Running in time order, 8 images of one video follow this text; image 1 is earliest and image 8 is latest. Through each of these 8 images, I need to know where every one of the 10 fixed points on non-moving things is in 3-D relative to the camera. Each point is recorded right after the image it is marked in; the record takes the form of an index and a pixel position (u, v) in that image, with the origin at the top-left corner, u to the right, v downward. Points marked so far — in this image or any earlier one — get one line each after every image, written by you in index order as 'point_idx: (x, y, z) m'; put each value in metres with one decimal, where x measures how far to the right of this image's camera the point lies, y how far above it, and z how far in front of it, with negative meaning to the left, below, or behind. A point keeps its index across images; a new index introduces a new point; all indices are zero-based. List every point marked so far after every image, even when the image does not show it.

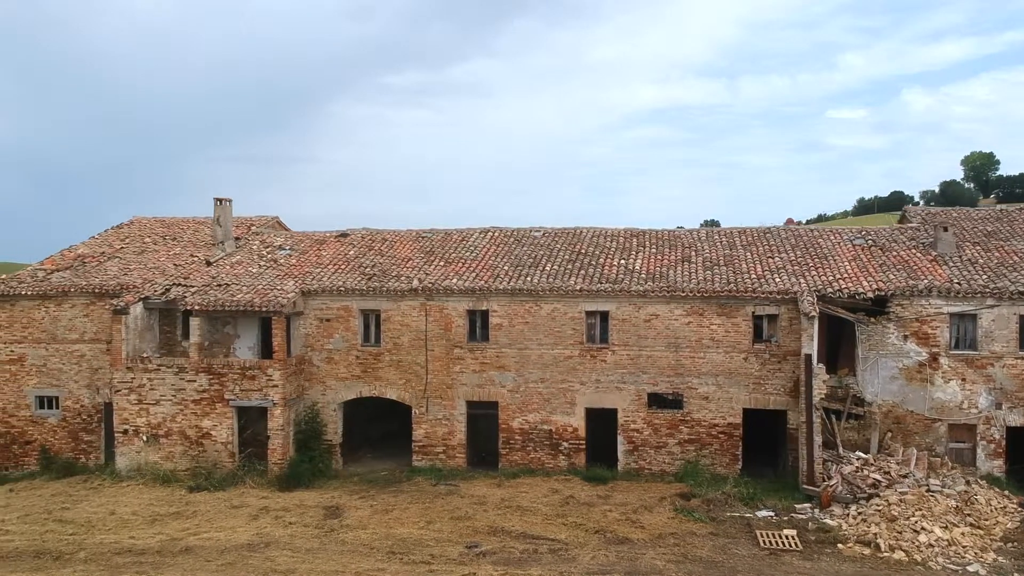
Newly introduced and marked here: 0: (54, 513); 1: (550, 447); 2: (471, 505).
0: (-10.4, -5.1, +16.5) m
1: (+0.9, -3.9, +17.9) m
2: (-0.9, -4.8, +16.1) m
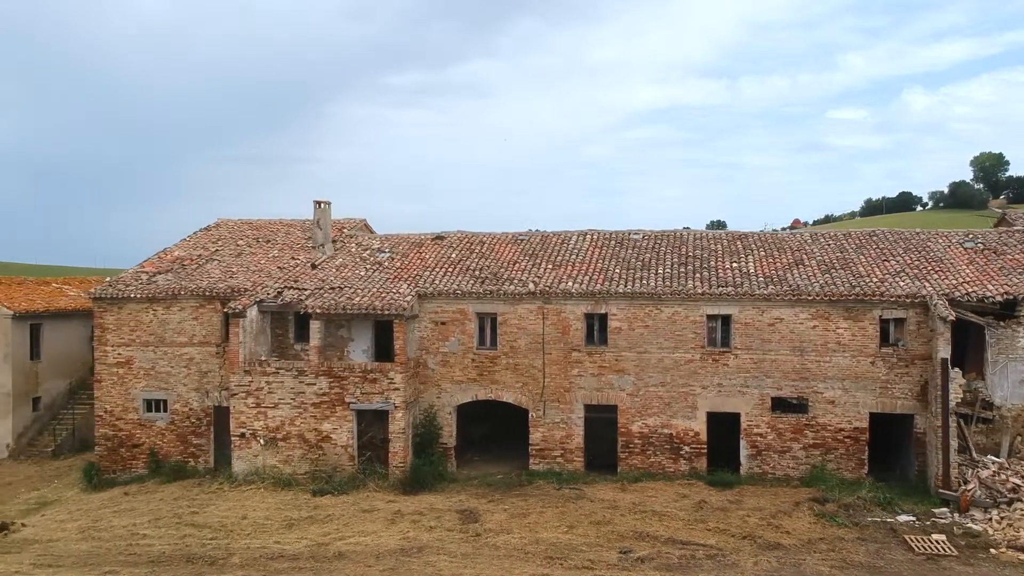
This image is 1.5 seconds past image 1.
0: (-7.4, -5.2, +16.4) m
1: (+3.9, -4.0, +17.8) m
2: (+2.1, -4.9, +16.1) m
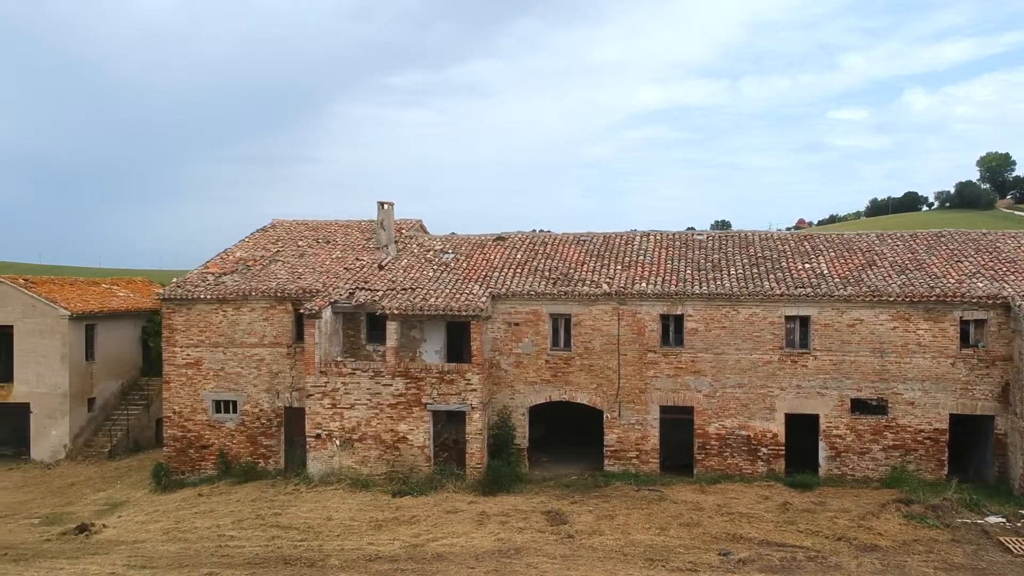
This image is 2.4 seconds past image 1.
0: (-5.5, -5.2, +16.4) m
1: (+5.8, -4.0, +17.8) m
2: (+4.0, -4.9, +16.0) m
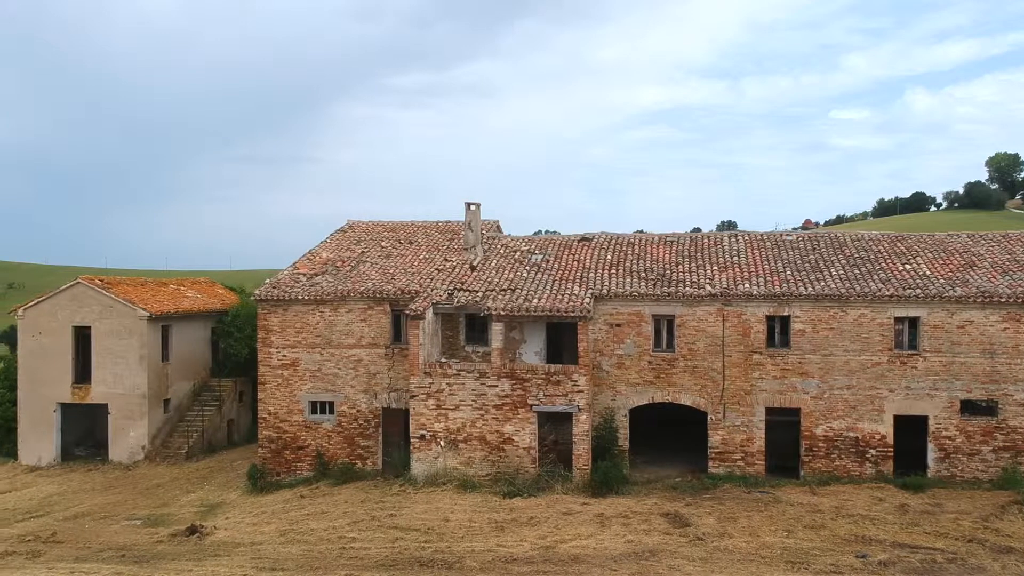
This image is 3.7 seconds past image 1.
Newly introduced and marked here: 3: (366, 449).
0: (-2.9, -5.2, +16.4) m
1: (+8.4, -4.1, +17.7) m
2: (+6.6, -5.0, +16.0) m
3: (-3.9, -4.3, +19.5) m
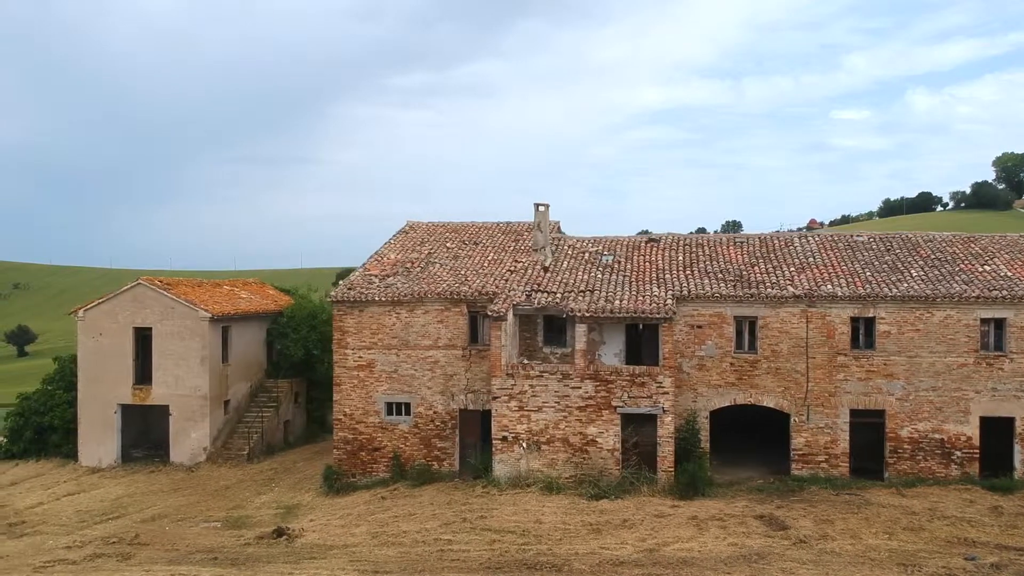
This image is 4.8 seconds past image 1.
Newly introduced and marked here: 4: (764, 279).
0: (-0.8, -5.3, +16.3) m
1: (+10.5, -4.1, +17.7) m
2: (+8.7, -5.0, +15.9) m
3: (-1.9, -4.4, +19.4) m
4: (+6.6, +0.2, +19.0) m
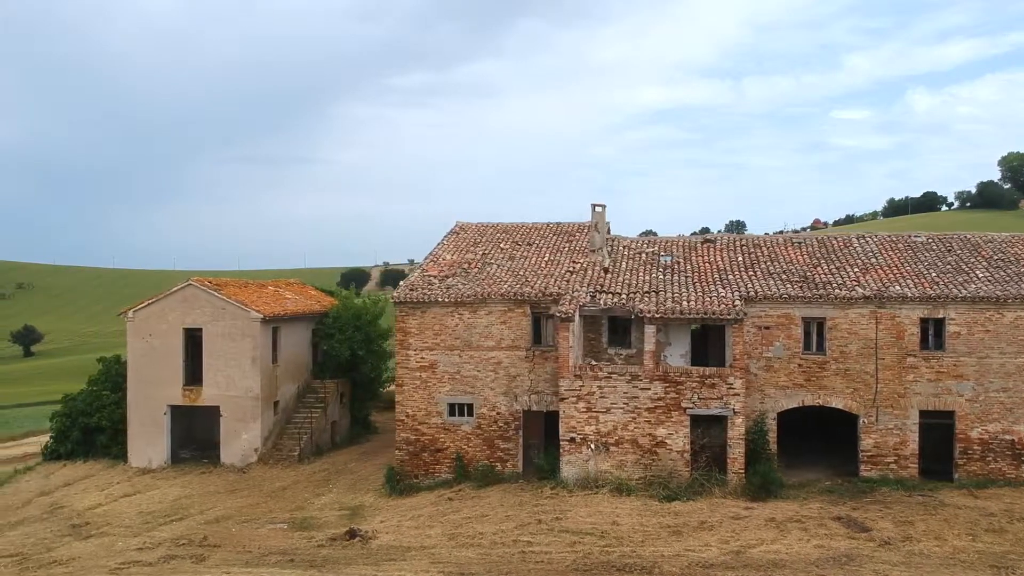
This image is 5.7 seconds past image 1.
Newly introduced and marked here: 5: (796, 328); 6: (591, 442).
0: (+0.9, -5.3, +16.3) m
1: (+12.2, -4.1, +17.7) m
2: (+10.4, -5.0, +15.9) m
3: (-0.2, -4.4, +19.4) m
4: (+8.3, +0.2, +18.9) m
5: (+7.2, -1.0, +18.3) m
6: (+2.0, -3.8, +18.0) m
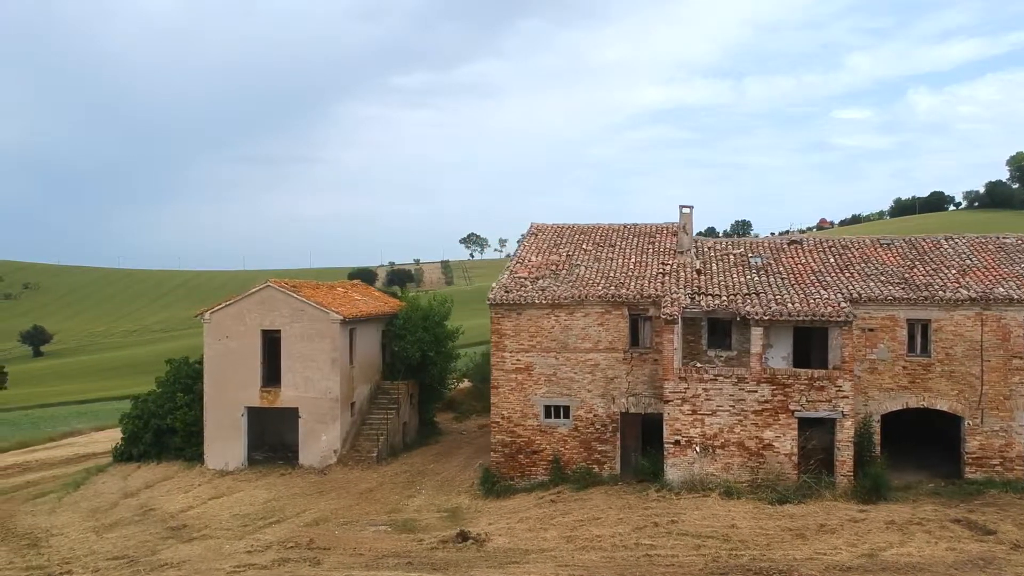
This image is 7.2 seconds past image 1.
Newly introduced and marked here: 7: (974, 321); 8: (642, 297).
0: (+3.5, -5.4, +16.3) m
1: (+14.8, -4.2, +17.6) m
2: (+13.0, -5.1, +15.9) m
3: (+2.4, -4.4, +19.4) m
4: (+10.9, +0.1, +18.9) m
5: (+9.8, -1.1, +18.3) m
6: (+4.6, -3.9, +18.0) m
7: (+11.5, -0.8, +18.0) m
8: (+3.5, -0.2, +19.2) m
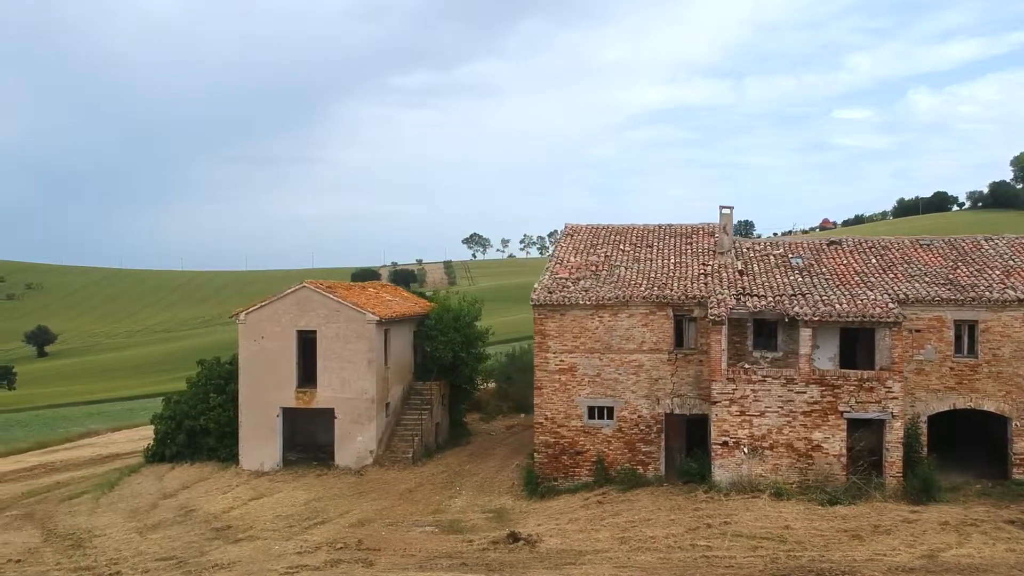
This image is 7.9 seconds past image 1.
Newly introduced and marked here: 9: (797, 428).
0: (+4.7, -5.4, +16.3) m
1: (+16.0, -4.2, +17.6) m
2: (+14.2, -5.1, +15.9) m
3: (+3.6, -4.5, +19.4) m
4: (+12.1, +0.1, +18.9) m
5: (+11.0, -1.1, +18.3) m
6: (+5.8, -3.9, +18.0) m
7: (+12.7, -0.9, +18.0) m
8: (+4.7, -0.2, +19.2) m
9: (+7.0, -3.4, +17.8) m
